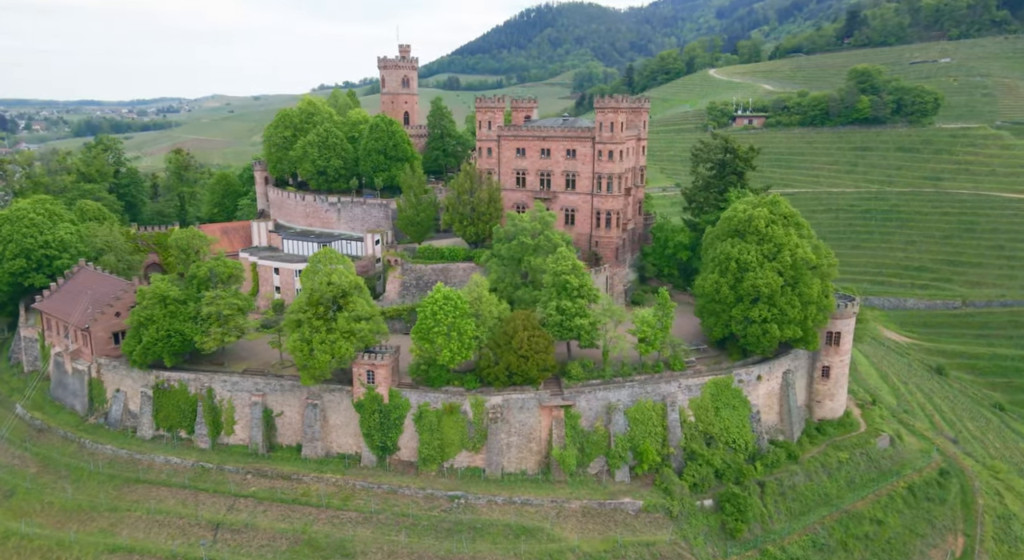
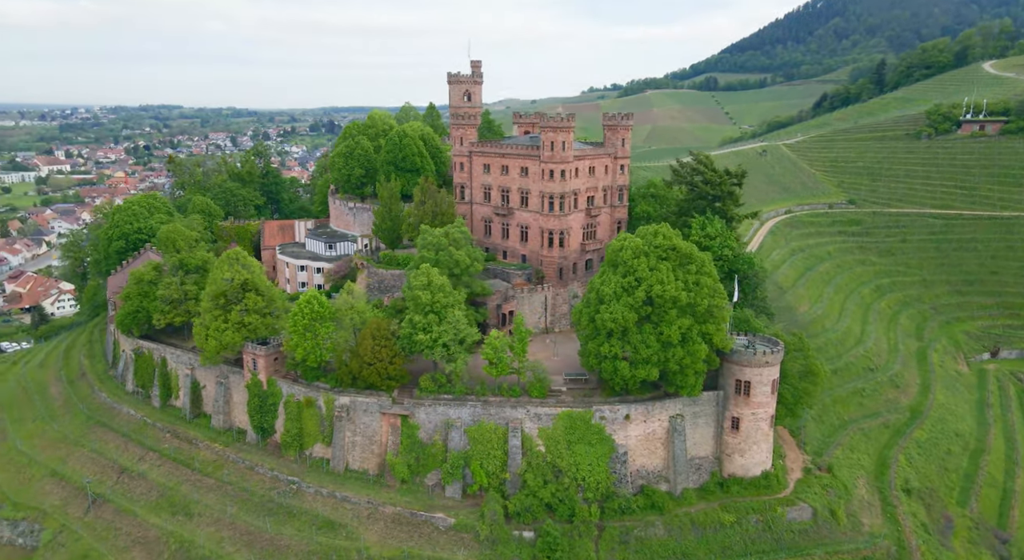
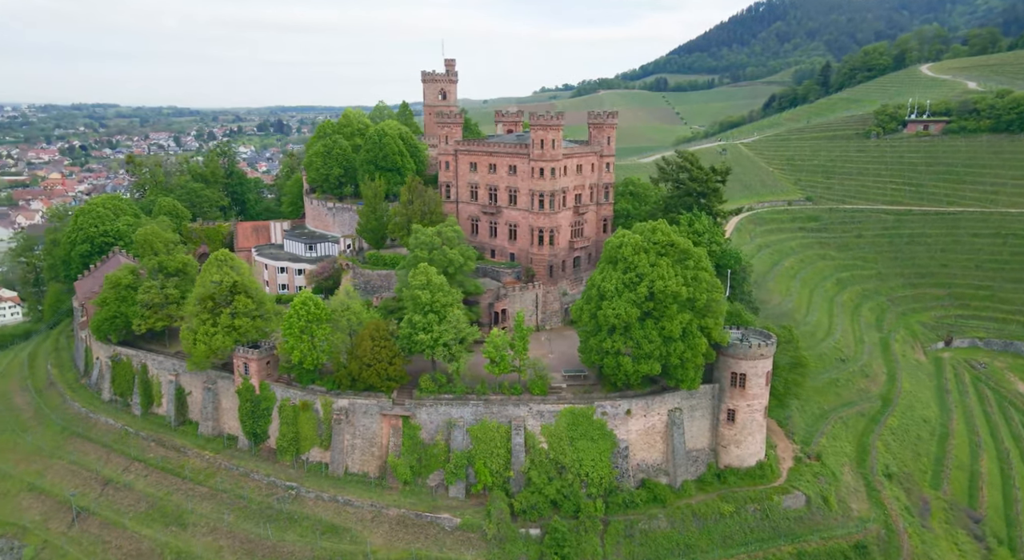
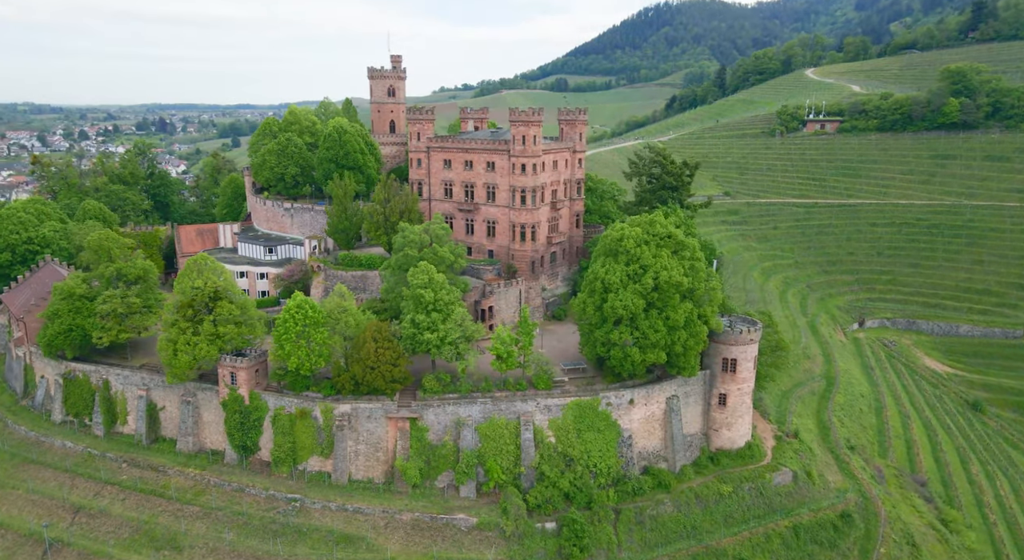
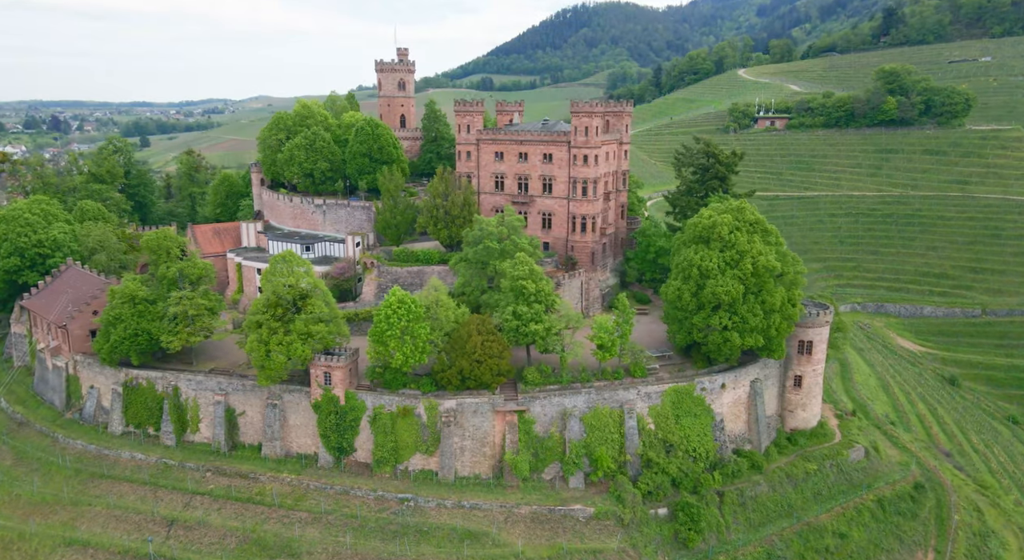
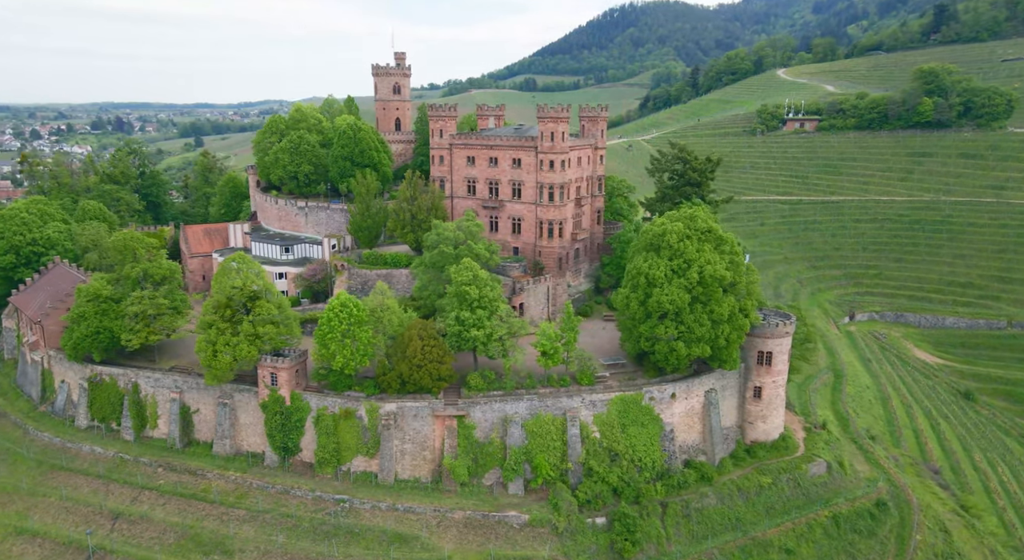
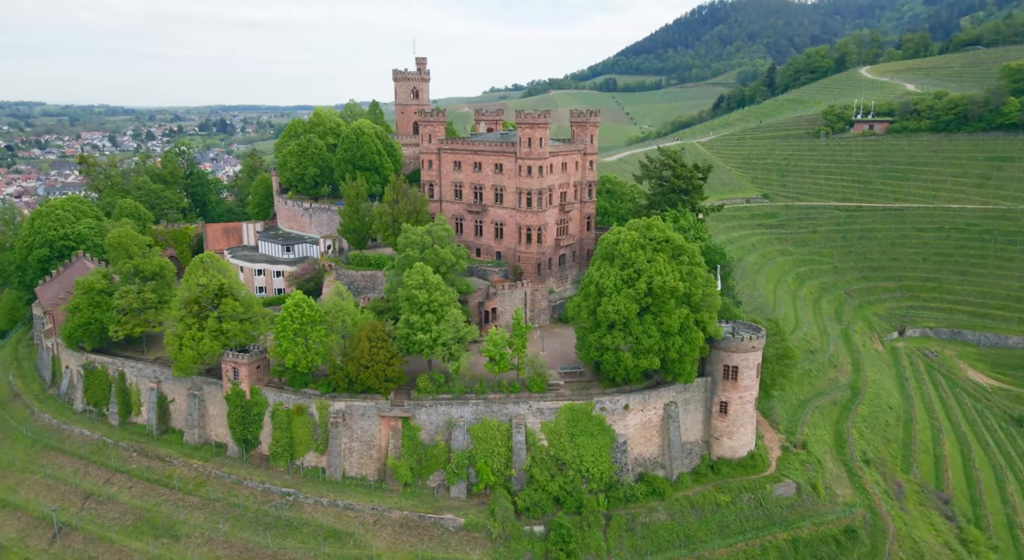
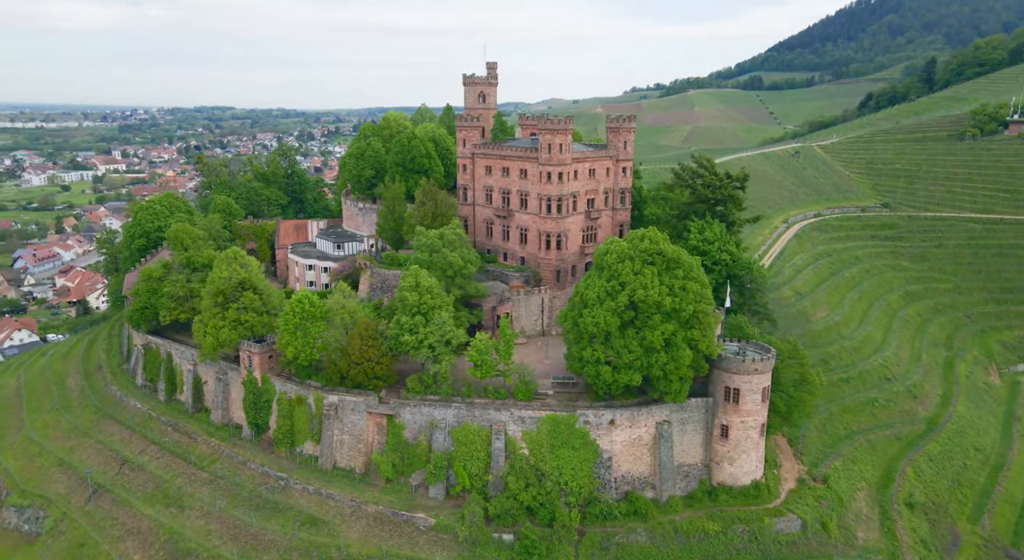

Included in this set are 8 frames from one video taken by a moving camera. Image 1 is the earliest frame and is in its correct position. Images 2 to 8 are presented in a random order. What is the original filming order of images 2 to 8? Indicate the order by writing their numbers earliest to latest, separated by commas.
5, 6, 4, 7, 3, 2, 8
